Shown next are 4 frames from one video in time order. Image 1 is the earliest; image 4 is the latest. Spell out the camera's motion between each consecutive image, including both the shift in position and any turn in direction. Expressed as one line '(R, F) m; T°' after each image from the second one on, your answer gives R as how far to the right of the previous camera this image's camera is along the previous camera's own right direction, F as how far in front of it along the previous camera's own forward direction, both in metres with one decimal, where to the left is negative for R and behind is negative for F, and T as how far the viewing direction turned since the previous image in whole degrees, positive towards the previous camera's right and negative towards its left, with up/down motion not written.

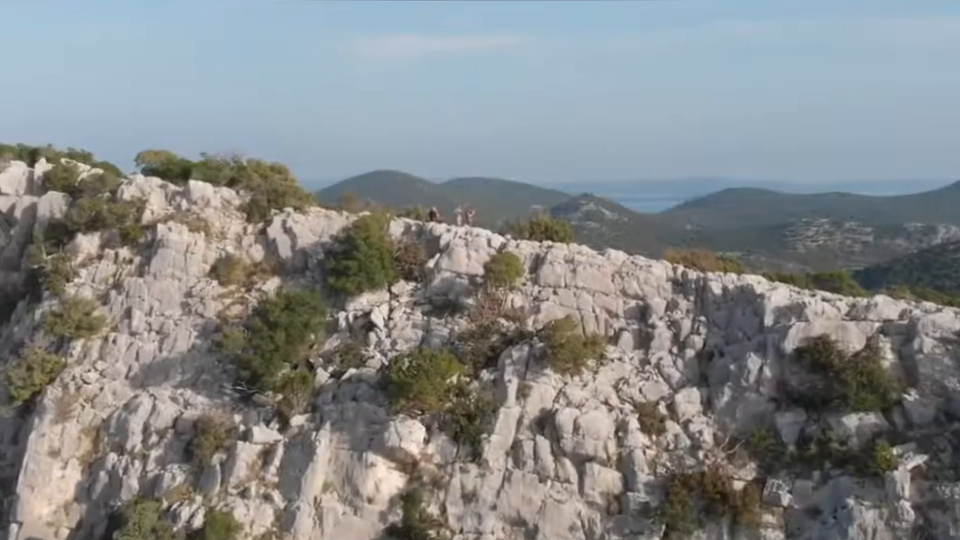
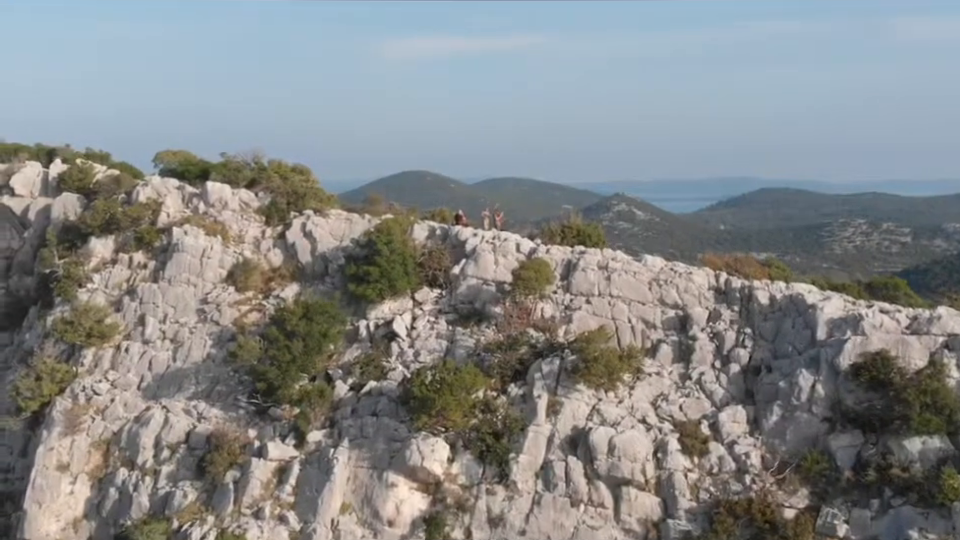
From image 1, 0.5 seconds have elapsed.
(+0.1, +1.6) m; -2°
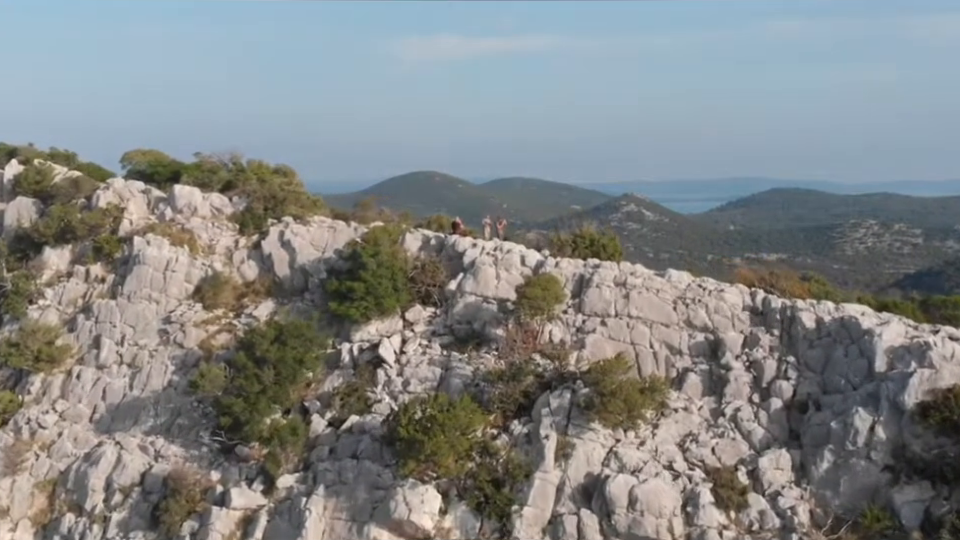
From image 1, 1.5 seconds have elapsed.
(+0.2, +3.4) m; 0°
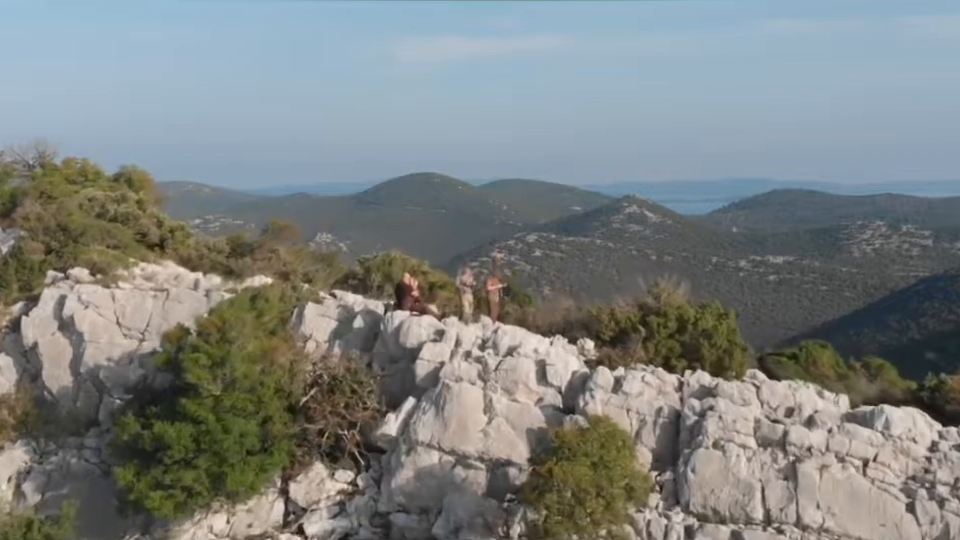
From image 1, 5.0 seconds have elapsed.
(+0.3, +13.1) m; 0°
